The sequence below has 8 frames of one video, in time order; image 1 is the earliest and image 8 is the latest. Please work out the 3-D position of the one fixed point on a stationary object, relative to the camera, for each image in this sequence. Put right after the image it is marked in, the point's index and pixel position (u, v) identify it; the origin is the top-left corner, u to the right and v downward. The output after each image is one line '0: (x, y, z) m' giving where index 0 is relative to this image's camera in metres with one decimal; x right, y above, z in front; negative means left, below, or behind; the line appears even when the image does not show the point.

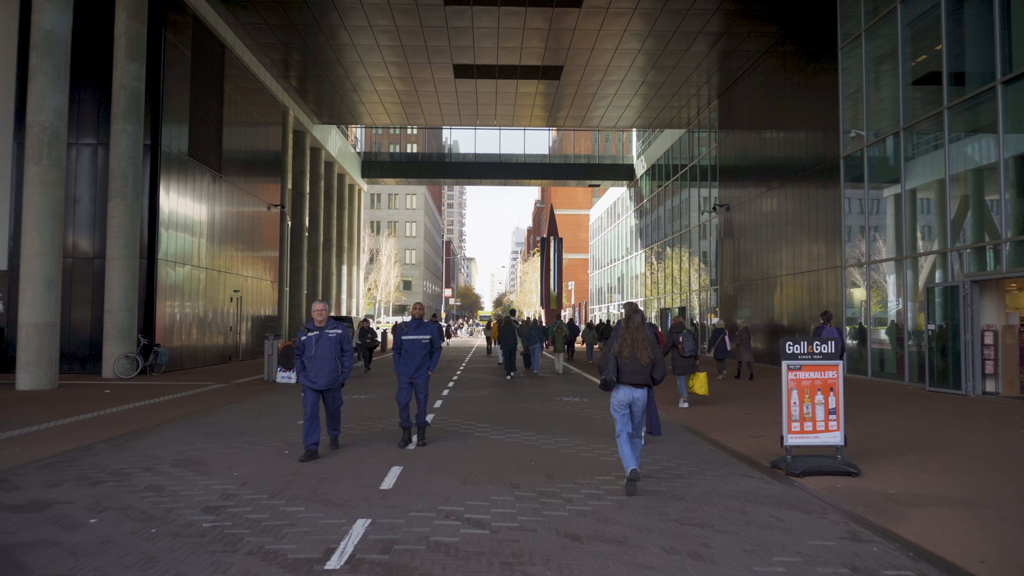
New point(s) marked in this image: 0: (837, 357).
0: (+3.3, -0.7, +7.4) m
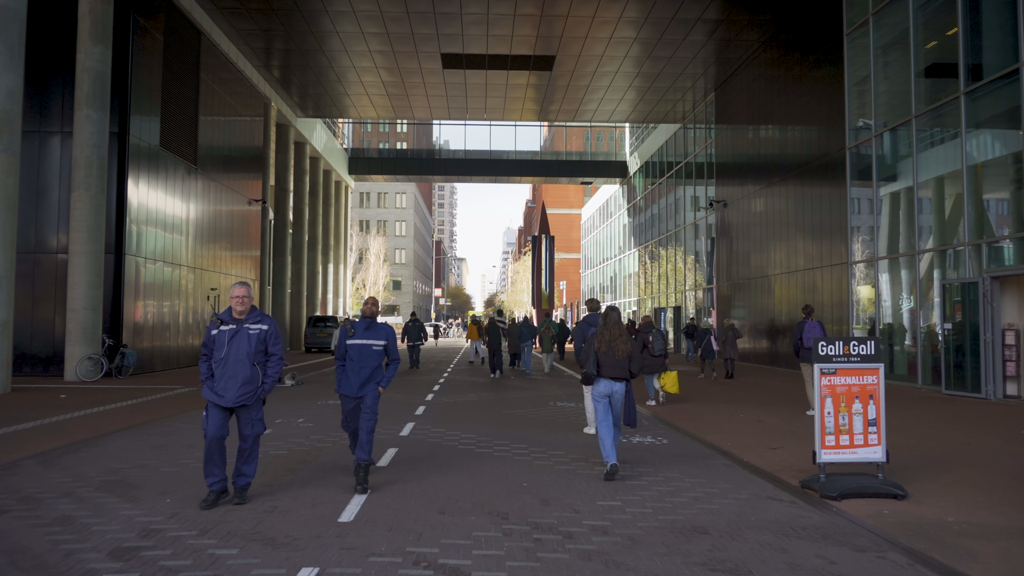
0: (+3.2, -0.6, +6.4) m
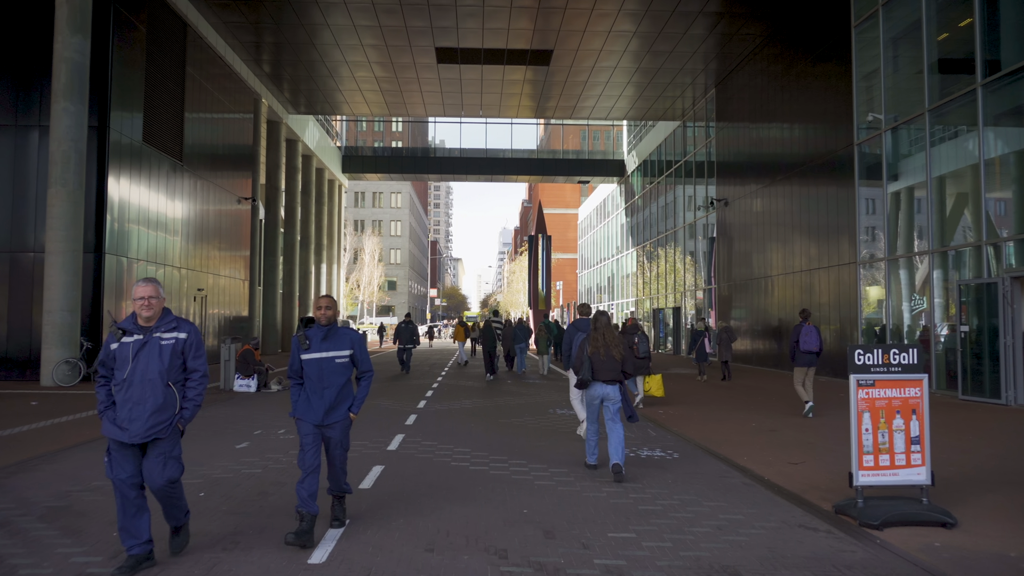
0: (+3.2, -0.6, +5.7) m
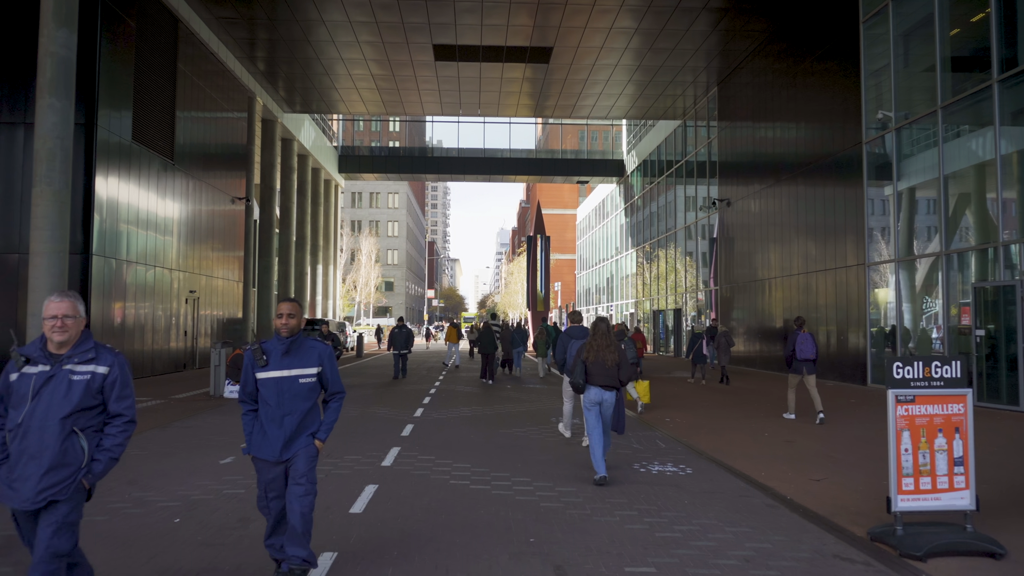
0: (+3.2, -0.7, +5.2) m
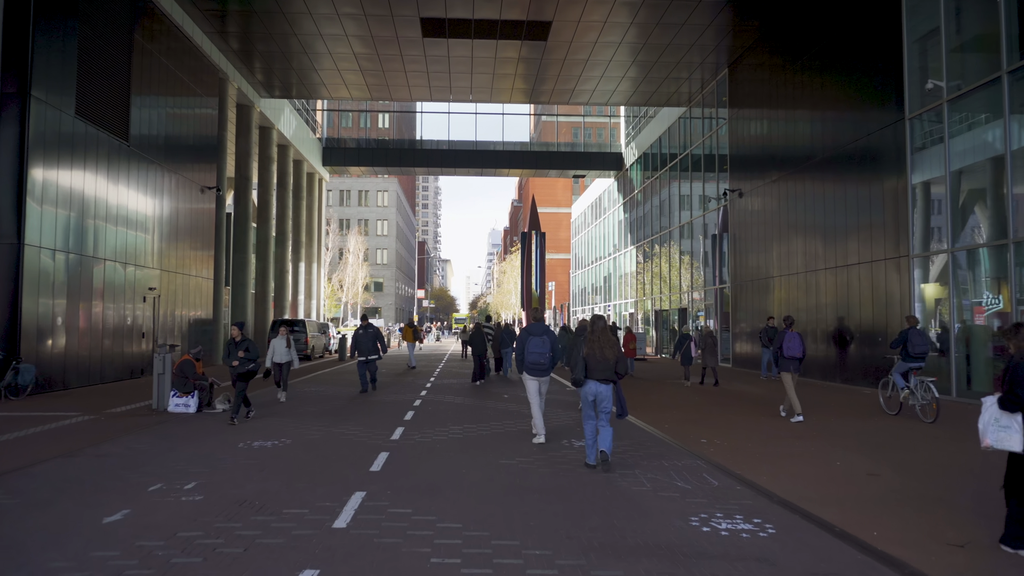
0: (+3.3, -0.6, +3.0) m
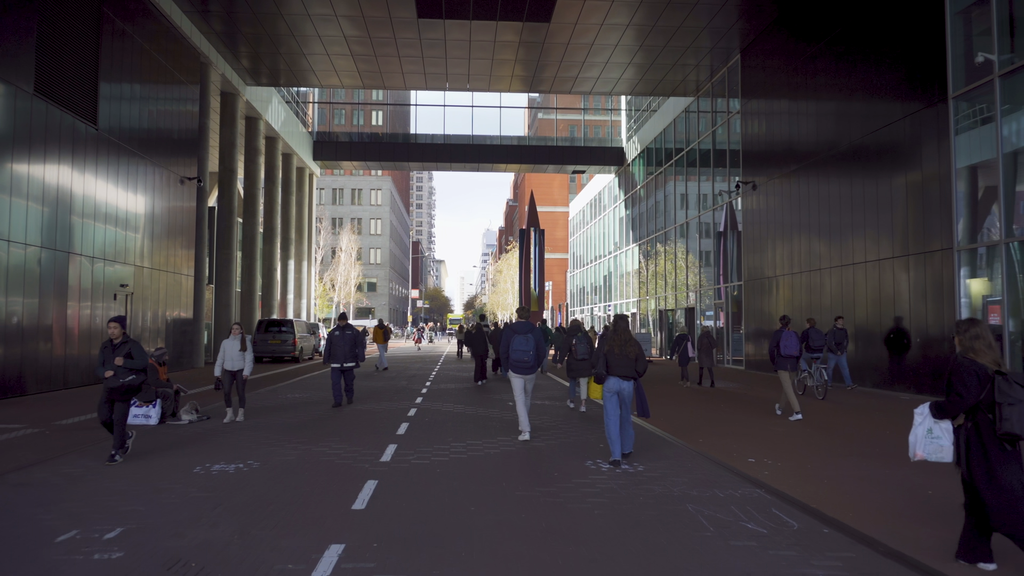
0: (+3.5, -0.5, +1.5) m
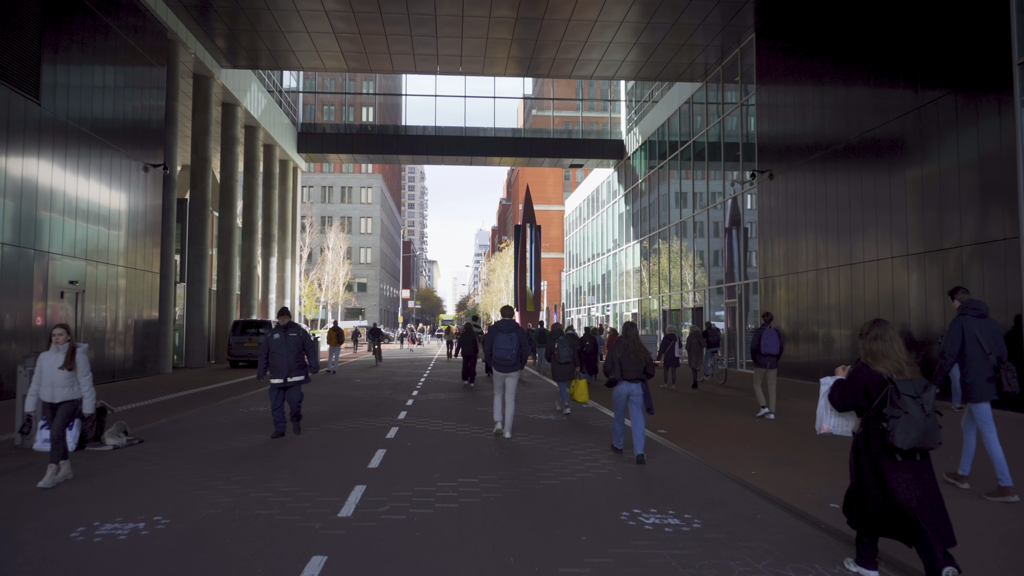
0: (+3.6, -0.4, -0.5) m
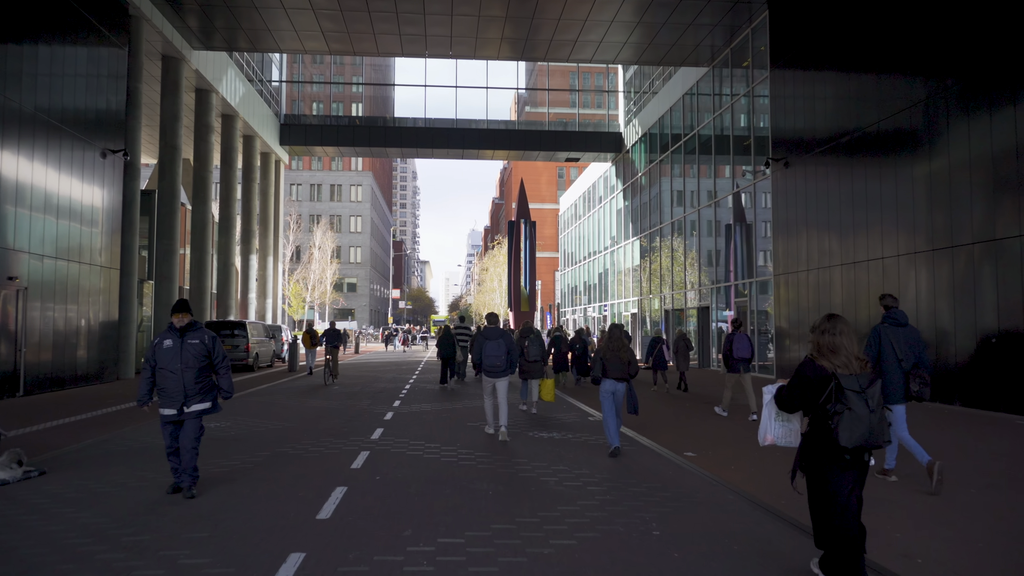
0: (+3.7, -0.3, -2.3) m
